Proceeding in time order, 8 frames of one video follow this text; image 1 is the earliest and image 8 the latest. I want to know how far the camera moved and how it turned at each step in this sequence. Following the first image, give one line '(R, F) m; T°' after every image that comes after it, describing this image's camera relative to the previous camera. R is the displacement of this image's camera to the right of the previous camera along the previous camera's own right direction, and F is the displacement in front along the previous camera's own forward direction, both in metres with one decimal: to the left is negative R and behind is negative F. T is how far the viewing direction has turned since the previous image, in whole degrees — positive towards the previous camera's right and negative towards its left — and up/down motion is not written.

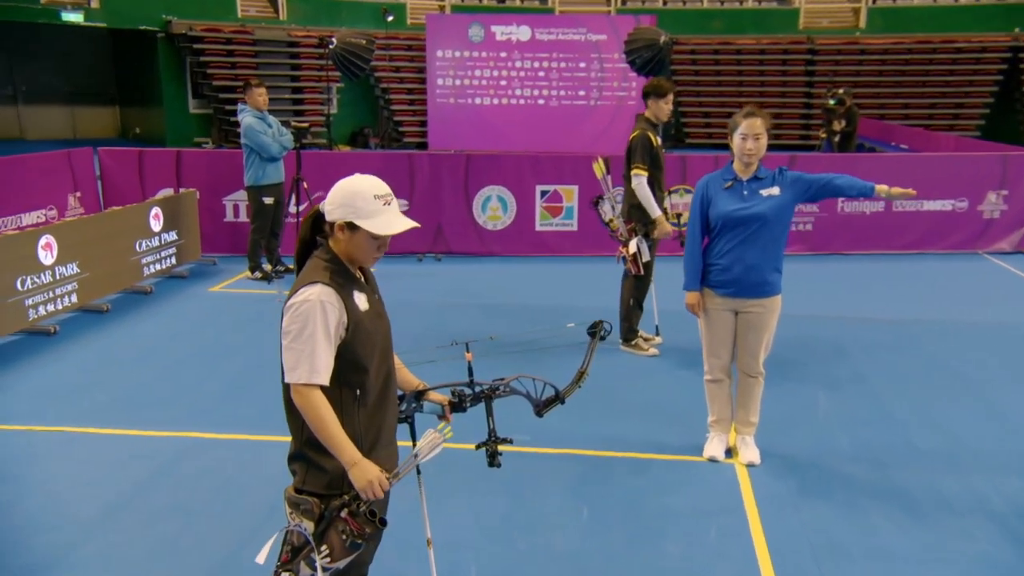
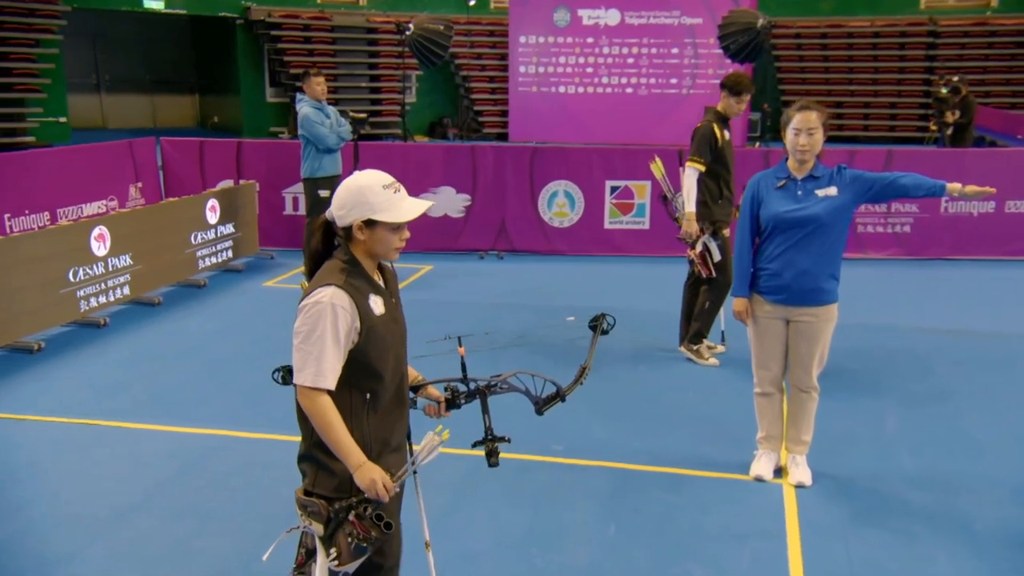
(+0.3, +0.7) m; -6°
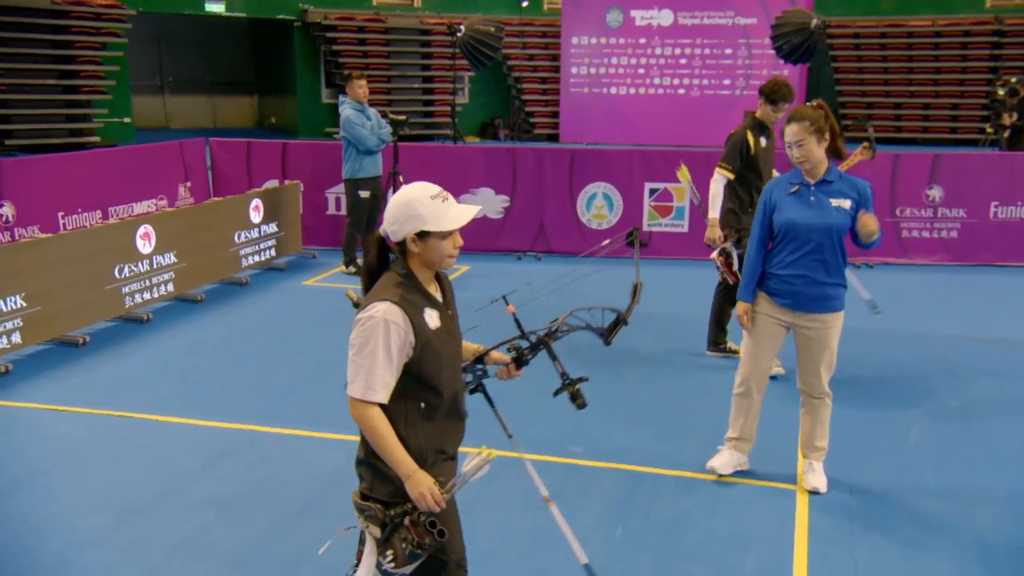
(+0.3, -0.1) m; -4°
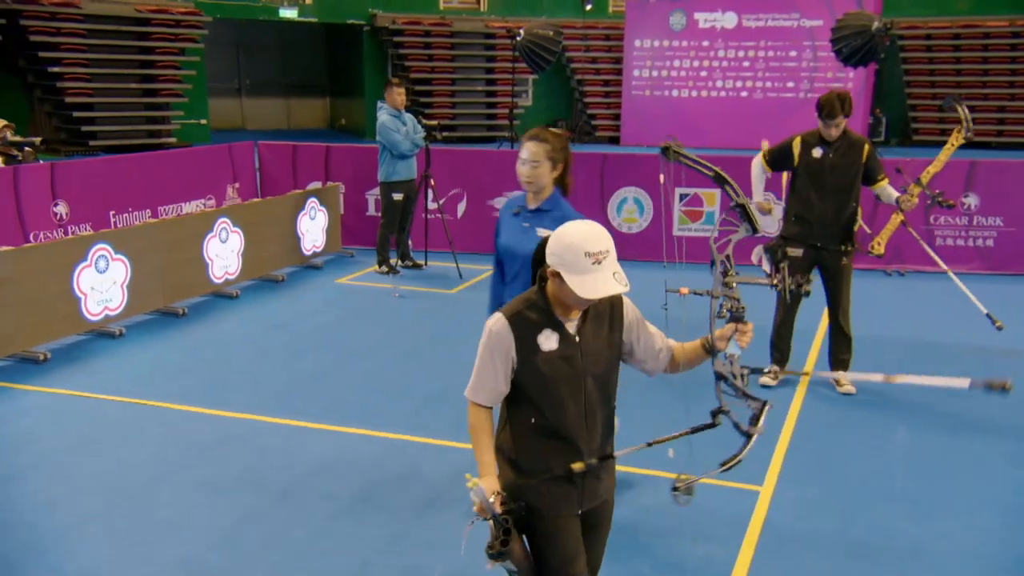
(+0.8, -0.2) m; -6°
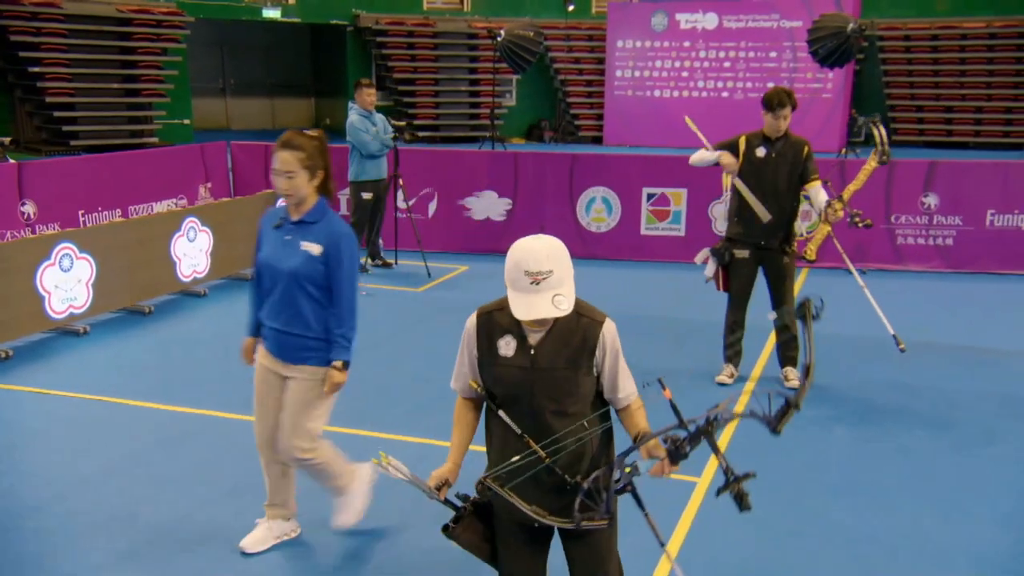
(+0.4, -0.1) m; 0°
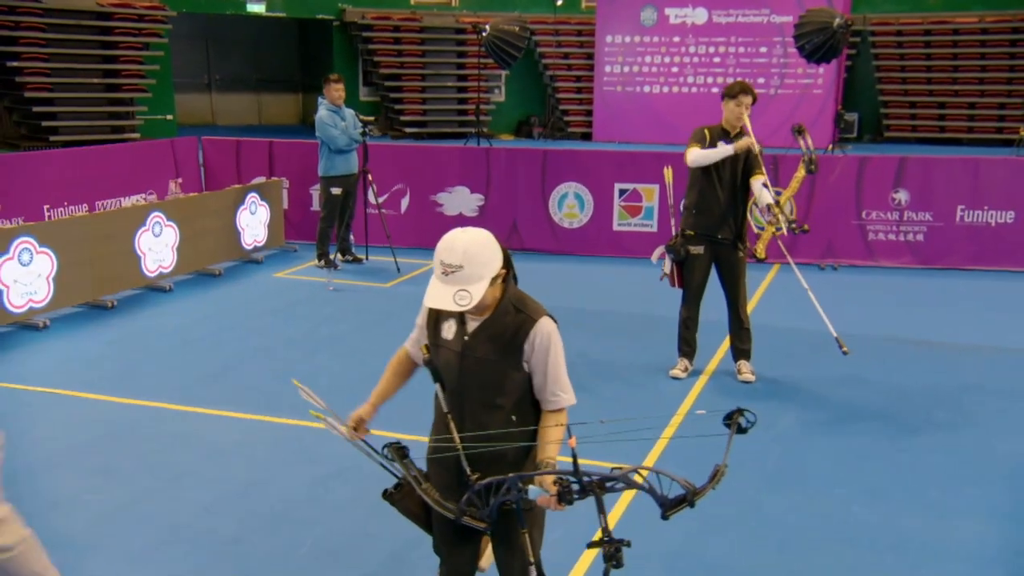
(+0.5, +0.1) m; -1°
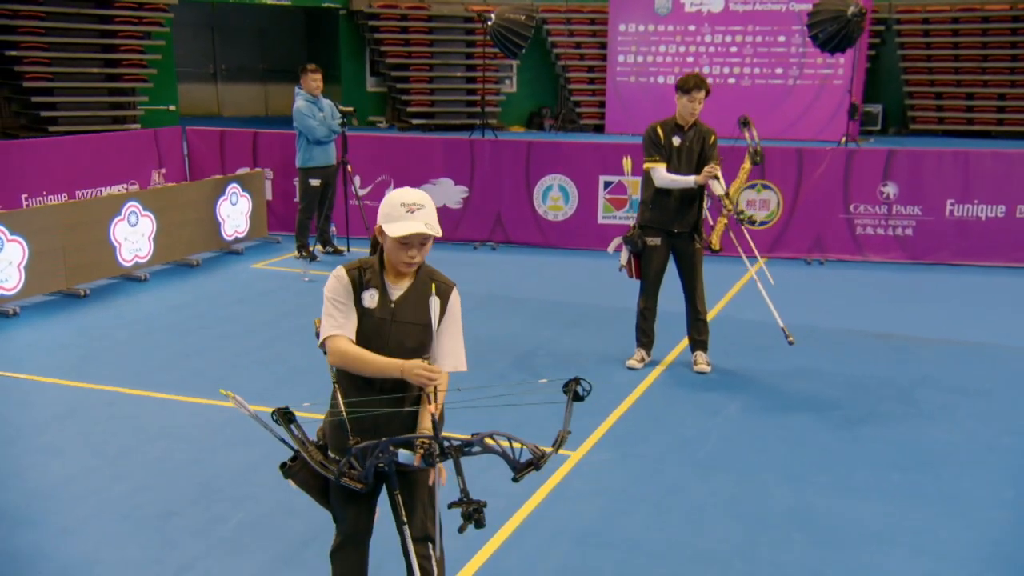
(+0.7, +0.2) m; -3°
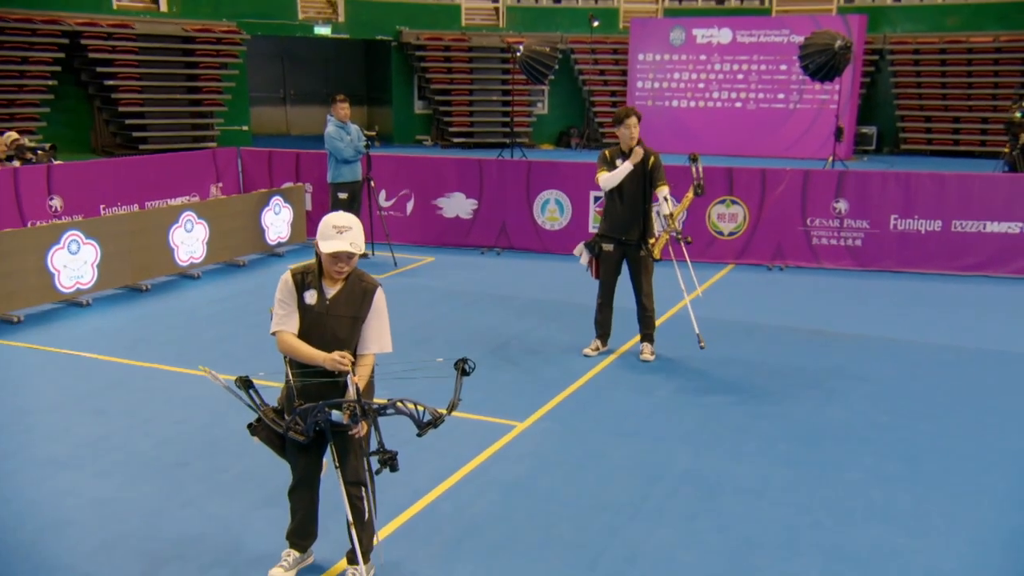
(+1.0, -1.2) m; -5°
